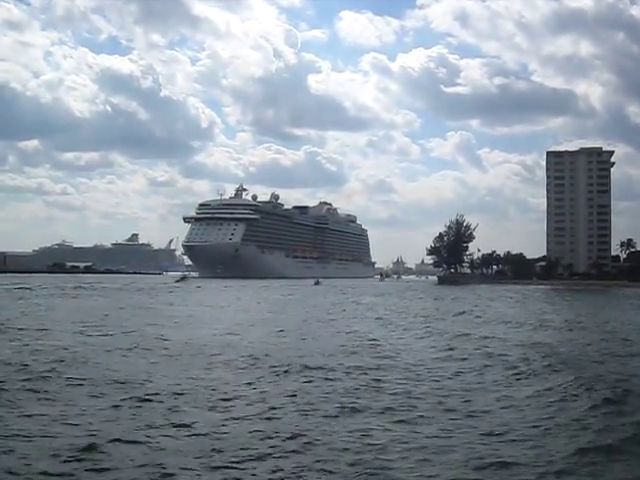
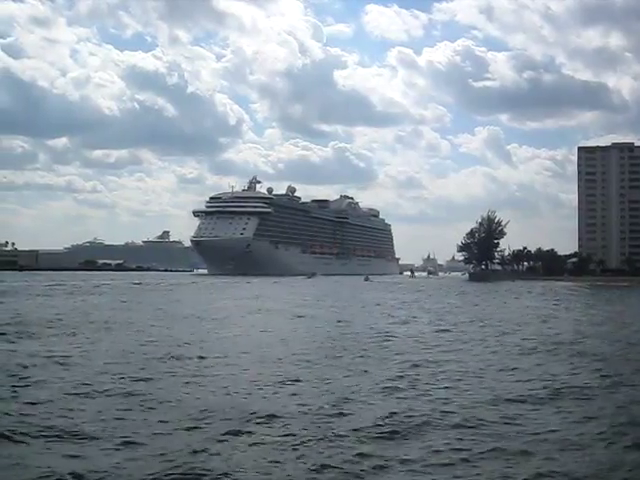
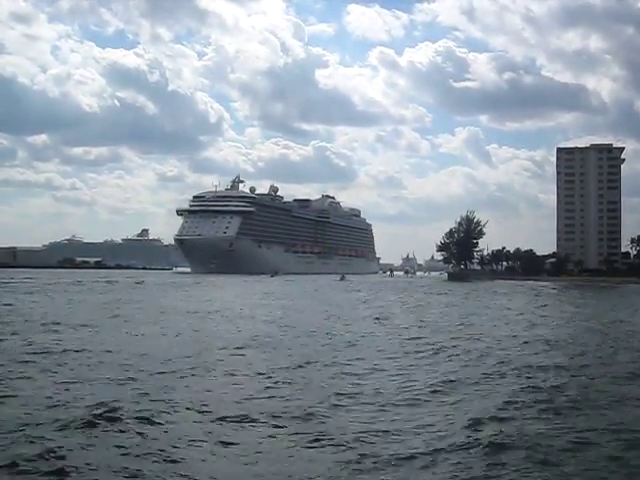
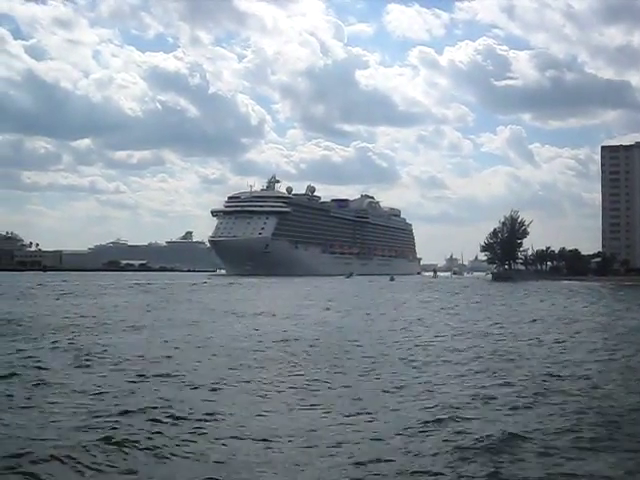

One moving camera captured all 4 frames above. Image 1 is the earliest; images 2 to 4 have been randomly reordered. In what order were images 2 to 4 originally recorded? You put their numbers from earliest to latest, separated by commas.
3, 2, 4
